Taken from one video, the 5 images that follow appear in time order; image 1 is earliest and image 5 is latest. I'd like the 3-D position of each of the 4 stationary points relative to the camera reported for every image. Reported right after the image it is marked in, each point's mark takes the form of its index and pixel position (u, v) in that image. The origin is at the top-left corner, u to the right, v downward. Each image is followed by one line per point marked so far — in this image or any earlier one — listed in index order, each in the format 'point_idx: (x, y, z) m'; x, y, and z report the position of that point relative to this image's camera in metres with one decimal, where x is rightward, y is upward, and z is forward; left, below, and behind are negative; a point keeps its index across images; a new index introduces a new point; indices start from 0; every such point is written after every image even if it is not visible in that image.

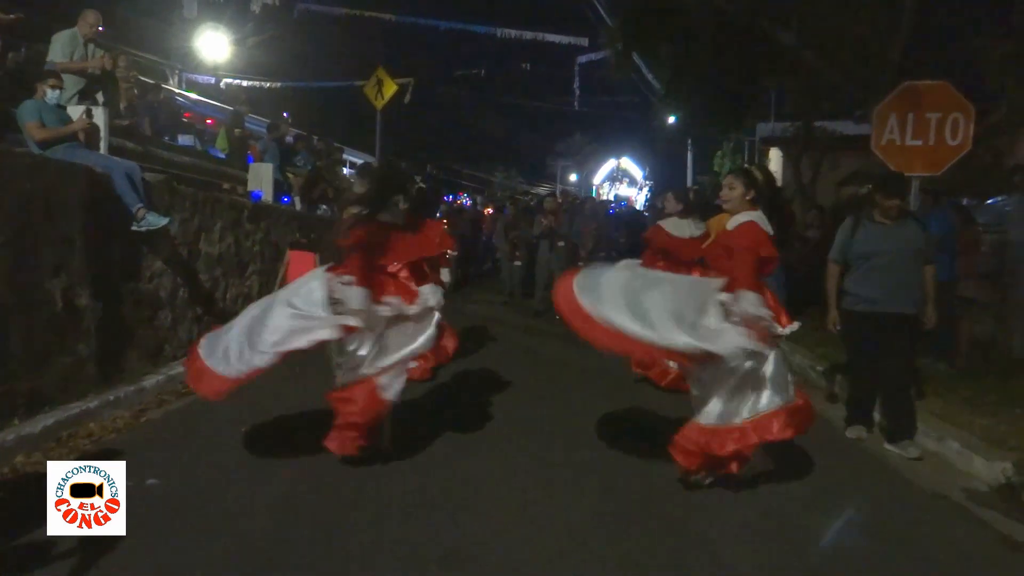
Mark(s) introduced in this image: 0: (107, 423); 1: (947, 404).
0: (-2.9, -1.0, +7.7) m
1: (+3.5, -0.9, +8.5) m
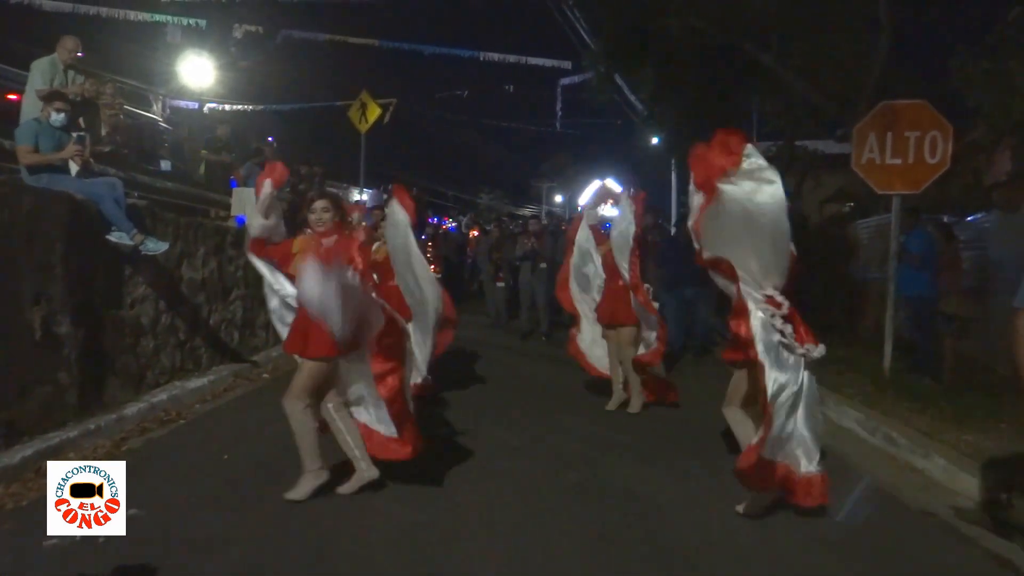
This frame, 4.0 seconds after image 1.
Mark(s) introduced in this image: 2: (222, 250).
0: (-3.0, -1.2, +7.6) m
1: (+3.4, -1.1, +8.5) m
2: (-3.1, +0.4, +11.2) m
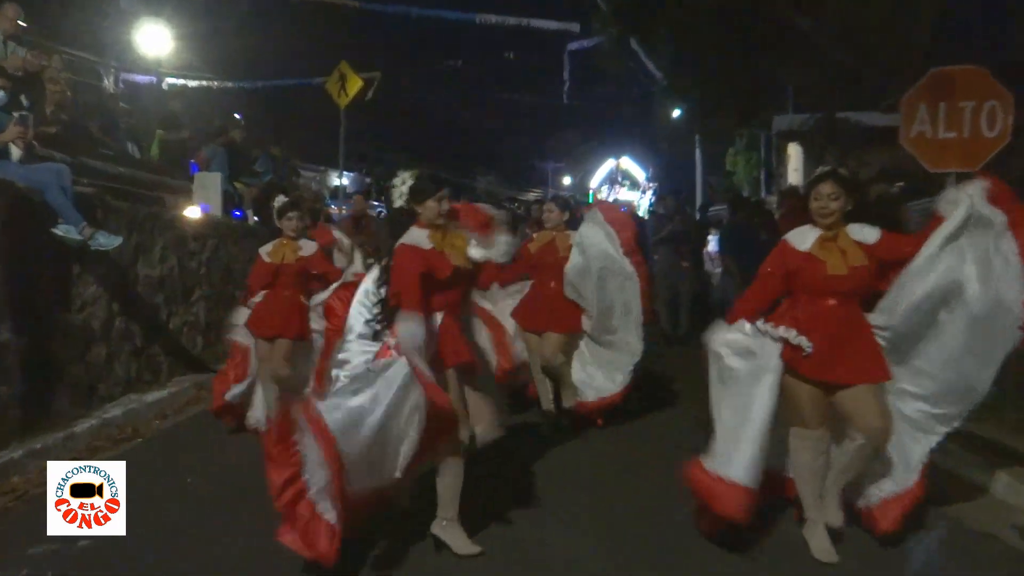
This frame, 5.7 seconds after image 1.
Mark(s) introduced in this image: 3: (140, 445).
0: (-3.0, -1.2, +6.6) m
1: (+3.4, -1.0, +7.3) m
2: (-3.0, +0.4, +10.1) m
3: (-2.7, -1.1, +7.6) m
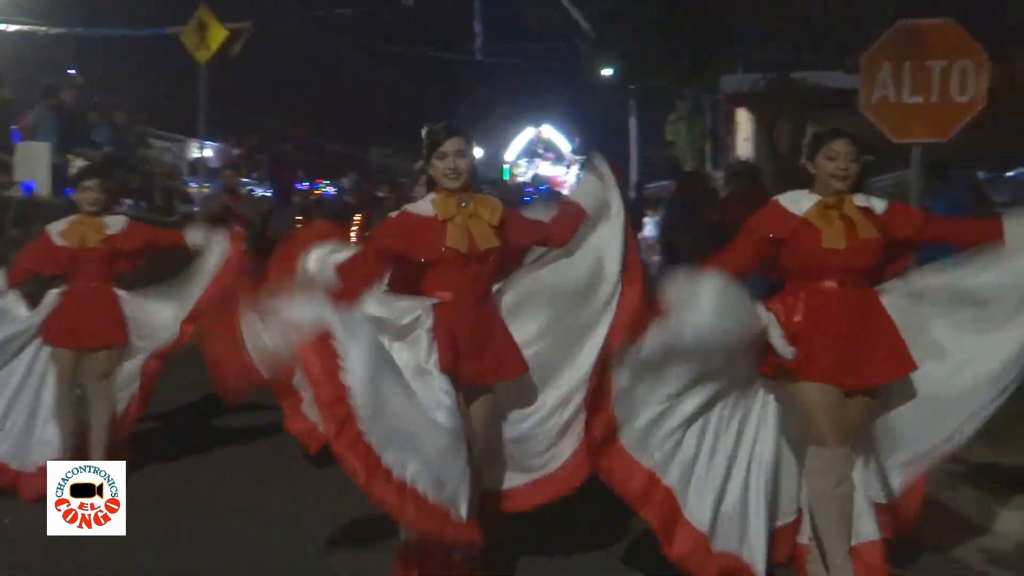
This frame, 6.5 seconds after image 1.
0: (-3.6, -1.2, +5.1) m
1: (+2.8, -1.0, +6.2) m
2: (-3.8, +0.5, +8.6) m
3: (-3.2, -1.1, +6.1) m
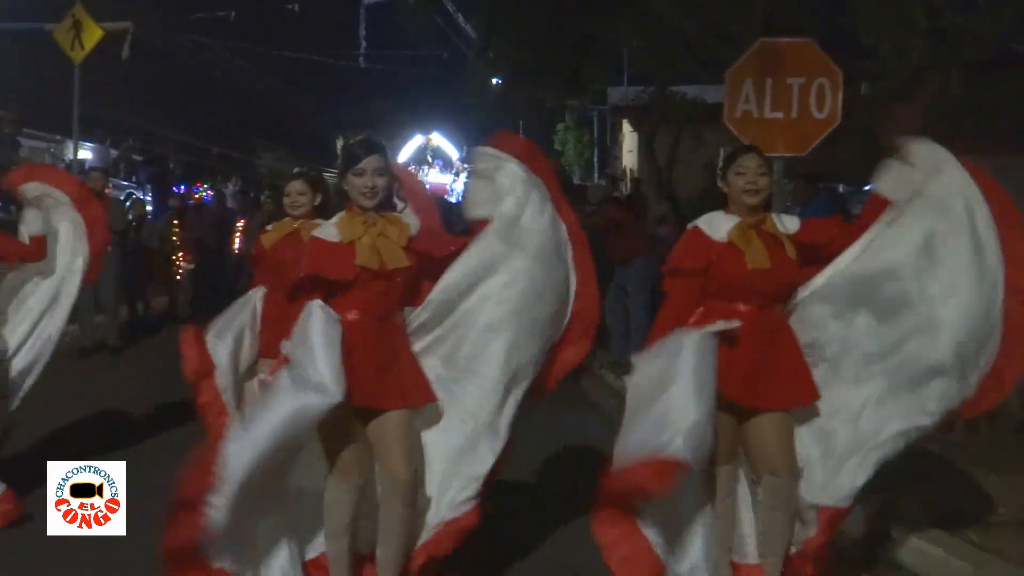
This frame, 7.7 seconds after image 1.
0: (-4.0, -1.3, +4.6) m
1: (+2.2, -1.0, +6.6) m
2: (-4.7, +0.5, +8.0) m
3: (-3.8, -1.2, +5.6) m
